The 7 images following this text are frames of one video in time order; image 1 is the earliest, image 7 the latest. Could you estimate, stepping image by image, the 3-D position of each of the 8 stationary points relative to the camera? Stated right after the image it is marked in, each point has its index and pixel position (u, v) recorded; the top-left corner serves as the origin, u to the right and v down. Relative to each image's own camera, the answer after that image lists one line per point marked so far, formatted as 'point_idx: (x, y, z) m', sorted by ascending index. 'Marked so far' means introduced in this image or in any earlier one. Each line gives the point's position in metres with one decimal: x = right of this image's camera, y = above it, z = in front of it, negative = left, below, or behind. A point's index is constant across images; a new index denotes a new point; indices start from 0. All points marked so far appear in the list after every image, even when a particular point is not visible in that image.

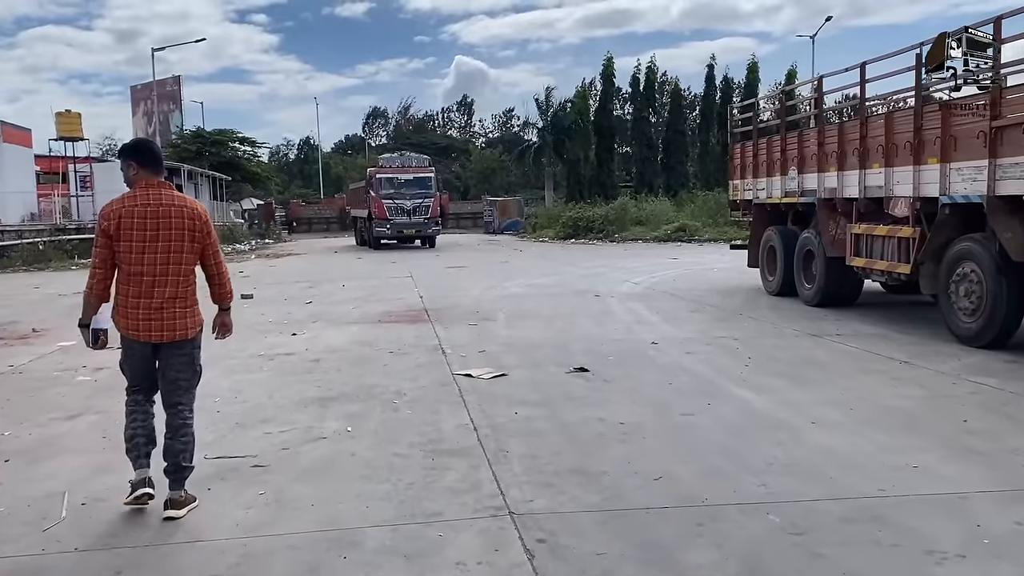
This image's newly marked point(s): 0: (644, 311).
0: (+1.9, -0.3, +12.1) m
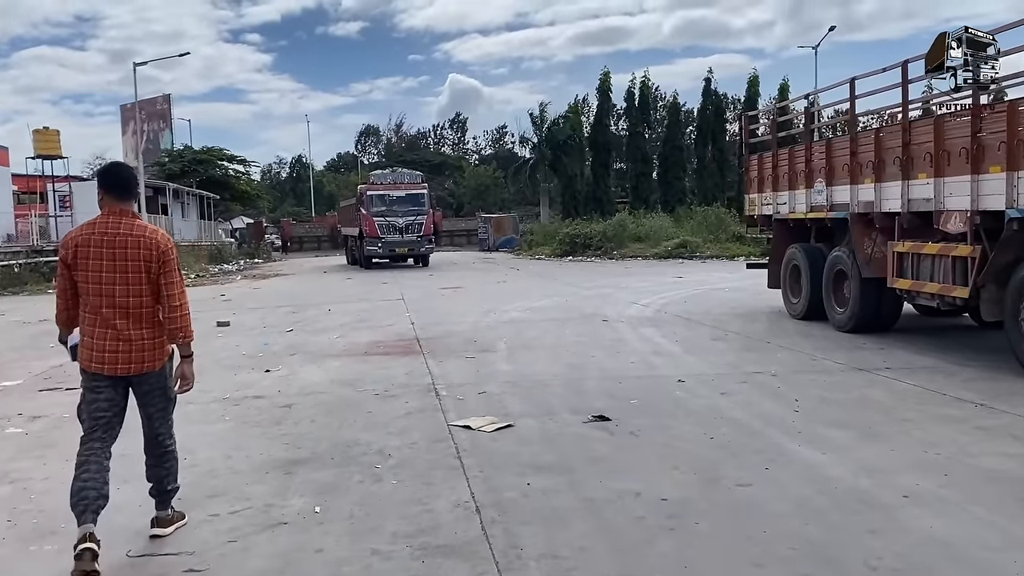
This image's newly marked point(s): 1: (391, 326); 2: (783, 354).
0: (+1.9, -0.7, +10.9) m
1: (-1.8, -0.6, +12.7) m
2: (+3.0, -0.7, +9.3) m
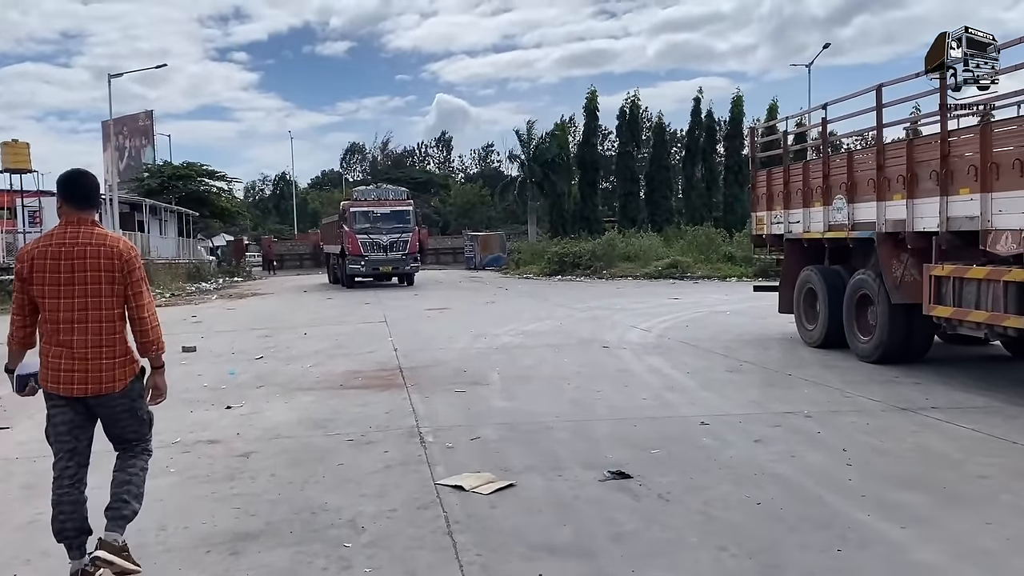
0: (+1.8, -1.0, +9.9) m
1: (-2.0, -0.9, +11.6) m
2: (+3.0, -1.0, +8.3) m
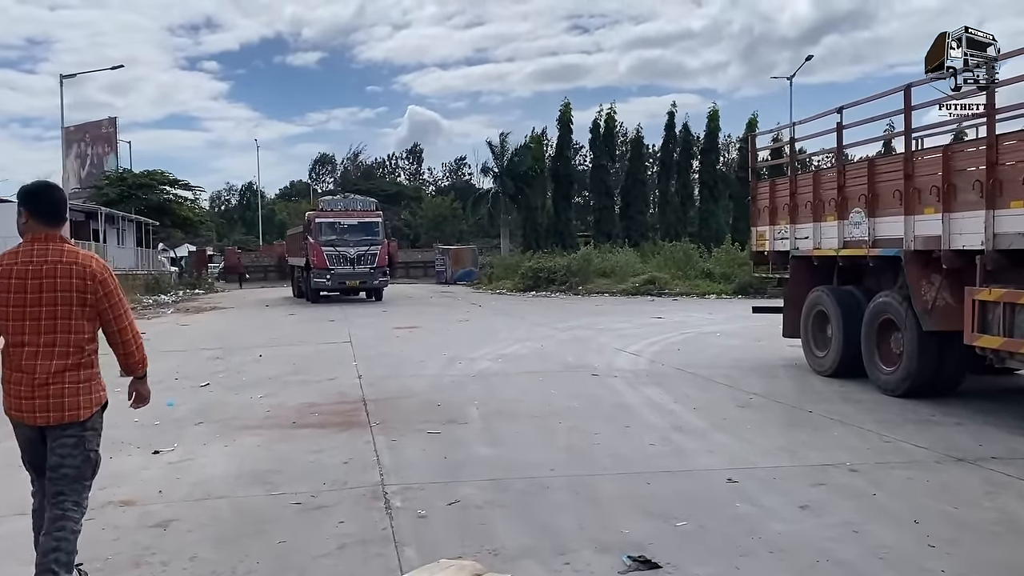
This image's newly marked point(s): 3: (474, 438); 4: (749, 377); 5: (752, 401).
0: (+1.6, -1.2, +8.7) m
1: (-2.2, -1.1, +10.3) m
2: (+2.8, -1.2, +7.2) m
3: (-0.3, -1.3, +7.0) m
4: (+3.0, -1.1, +10.6) m
5: (+2.5, -1.2, +8.7) m
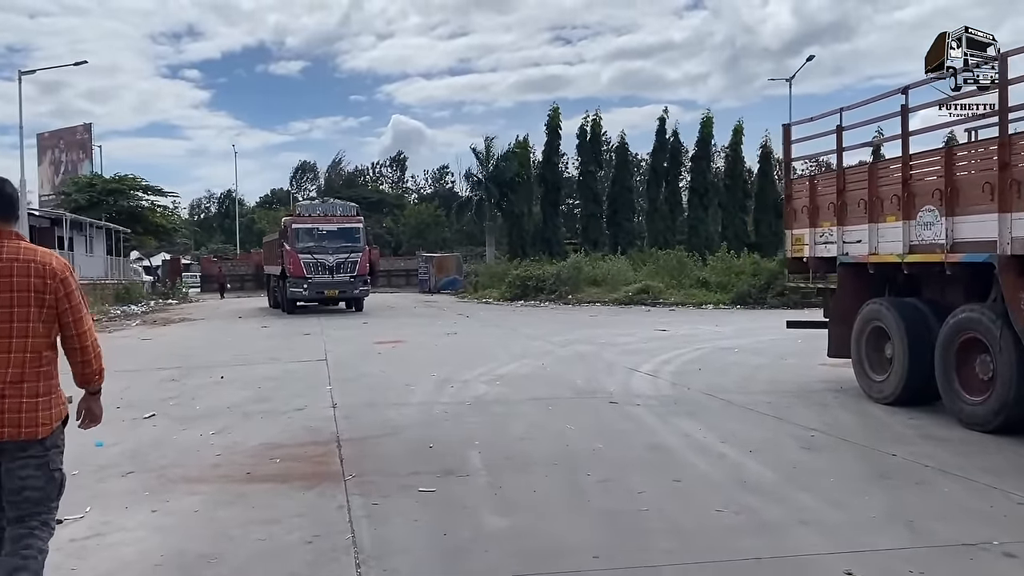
0: (+1.7, -1.3, +7.0) m
1: (-2.2, -1.3, +8.6) m
2: (+2.9, -1.3, +5.6) m
3: (-0.2, -1.4, +5.3) m
4: (+3.1, -1.3, +9.1) m
5: (+2.6, -1.3, +7.1) m
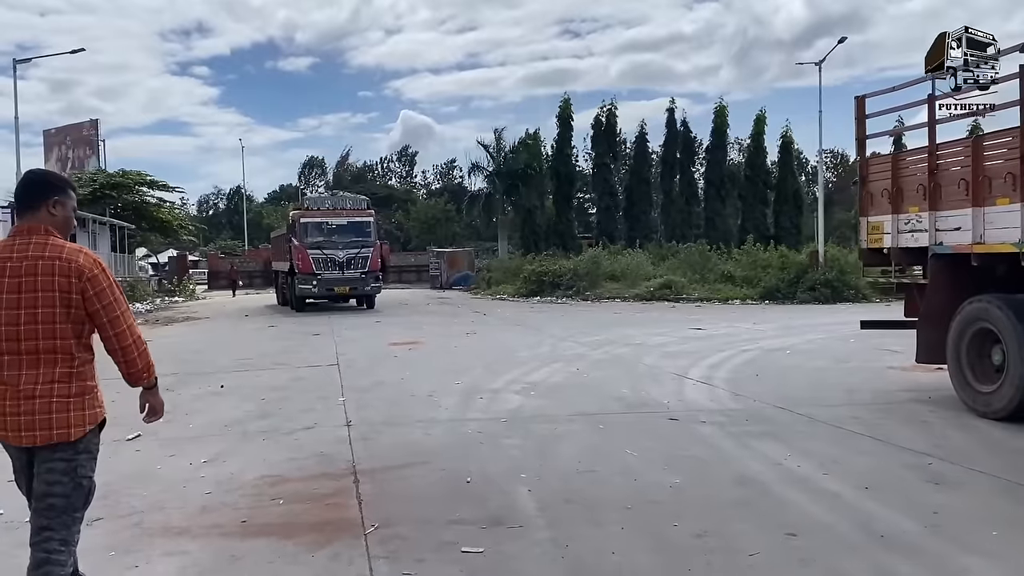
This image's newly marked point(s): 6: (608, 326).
0: (+2.1, -1.3, +5.7) m
1: (-1.8, -1.3, +7.3) m
2: (+3.3, -1.3, +4.2) m
3: (+0.2, -1.4, +4.0) m
4: (+3.5, -1.2, +7.7) m
5: (+3.0, -1.3, +5.8) m
6: (+2.2, -0.9, +18.7) m
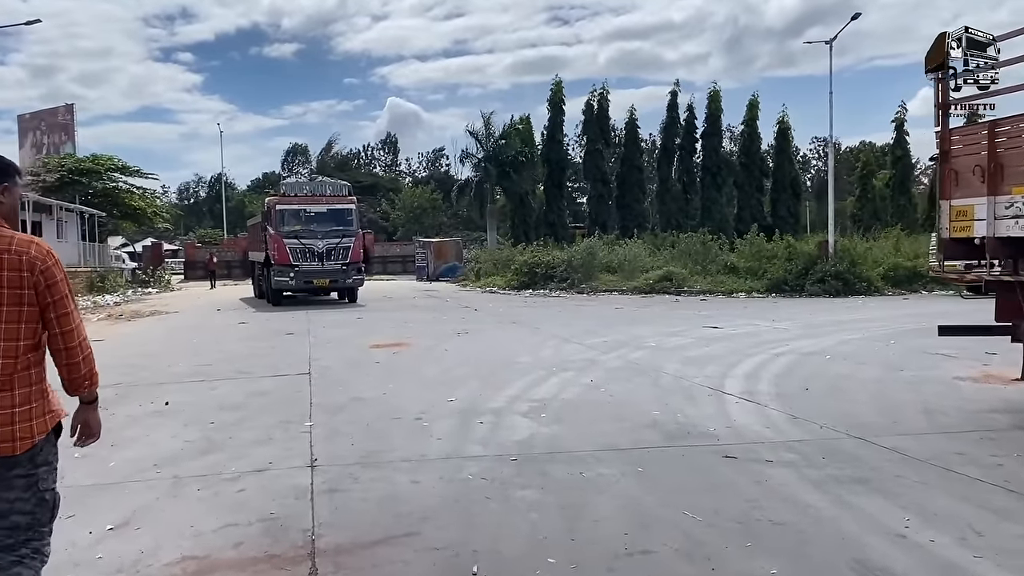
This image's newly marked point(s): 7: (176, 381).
0: (+2.2, -1.3, +4.0) m
1: (-1.7, -1.3, +5.6) m
2: (+3.4, -1.4, +2.6) m
3: (+0.3, -1.4, +2.3) m
4: (+3.6, -1.2, +6.0) m
5: (+3.1, -1.3, +4.1) m
6: (+2.1, -0.7, +17.0) m
7: (-4.1, -1.1, +10.2) m
